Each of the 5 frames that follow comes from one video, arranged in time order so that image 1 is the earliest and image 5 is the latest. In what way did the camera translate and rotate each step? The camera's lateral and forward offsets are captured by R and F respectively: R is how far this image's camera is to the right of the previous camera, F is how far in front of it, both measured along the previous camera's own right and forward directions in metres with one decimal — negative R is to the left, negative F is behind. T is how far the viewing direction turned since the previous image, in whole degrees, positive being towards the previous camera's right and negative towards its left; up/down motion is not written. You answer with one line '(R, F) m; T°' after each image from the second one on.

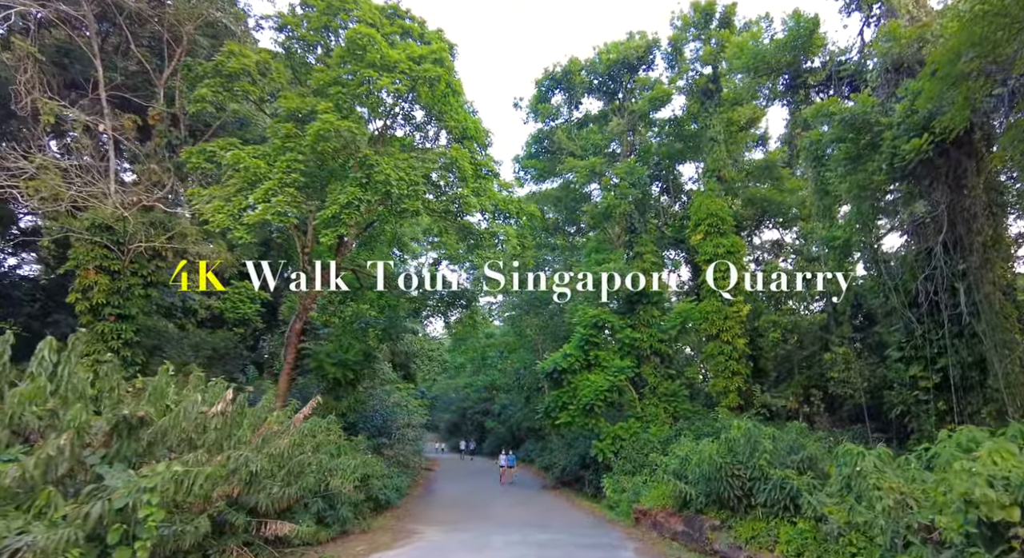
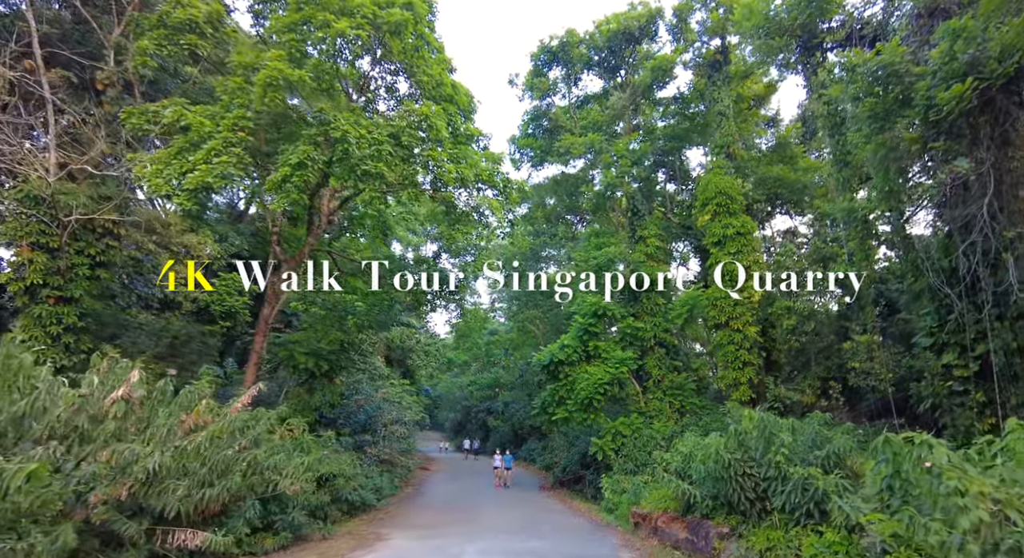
(+0.5, +1.2) m; -1°
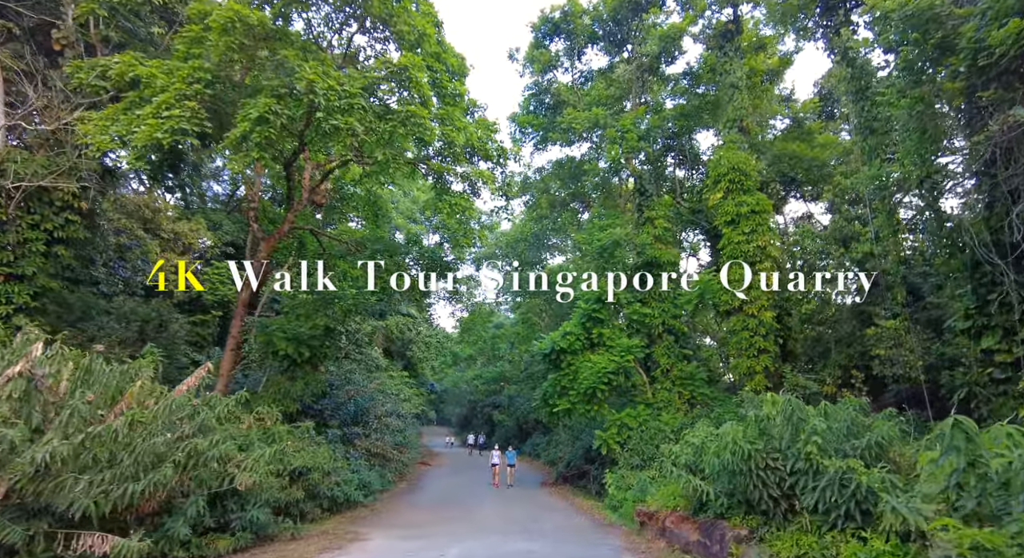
(+0.3, +0.9) m; -1°
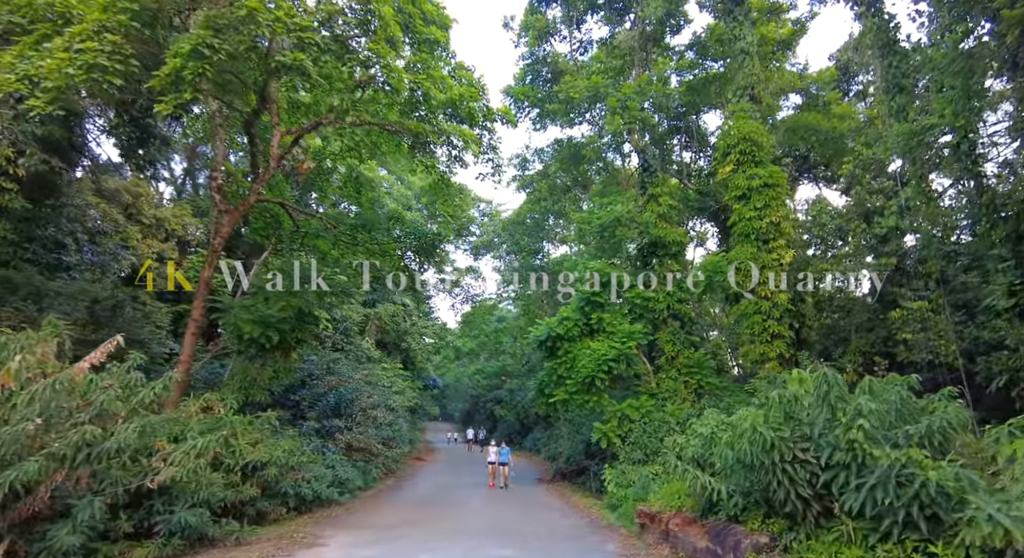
(+0.3, +1.1) m; -1°
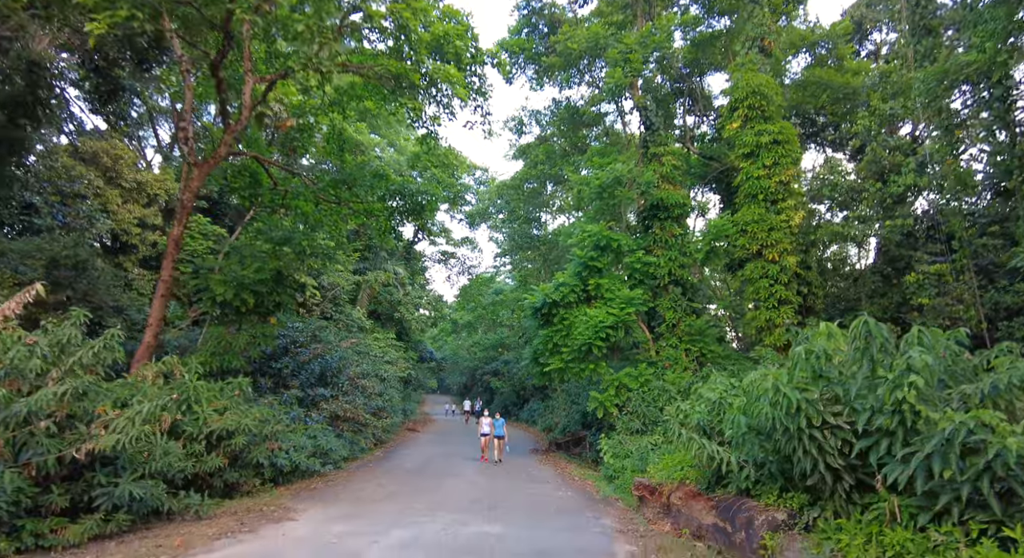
(+0.1, +0.7) m; 0°
